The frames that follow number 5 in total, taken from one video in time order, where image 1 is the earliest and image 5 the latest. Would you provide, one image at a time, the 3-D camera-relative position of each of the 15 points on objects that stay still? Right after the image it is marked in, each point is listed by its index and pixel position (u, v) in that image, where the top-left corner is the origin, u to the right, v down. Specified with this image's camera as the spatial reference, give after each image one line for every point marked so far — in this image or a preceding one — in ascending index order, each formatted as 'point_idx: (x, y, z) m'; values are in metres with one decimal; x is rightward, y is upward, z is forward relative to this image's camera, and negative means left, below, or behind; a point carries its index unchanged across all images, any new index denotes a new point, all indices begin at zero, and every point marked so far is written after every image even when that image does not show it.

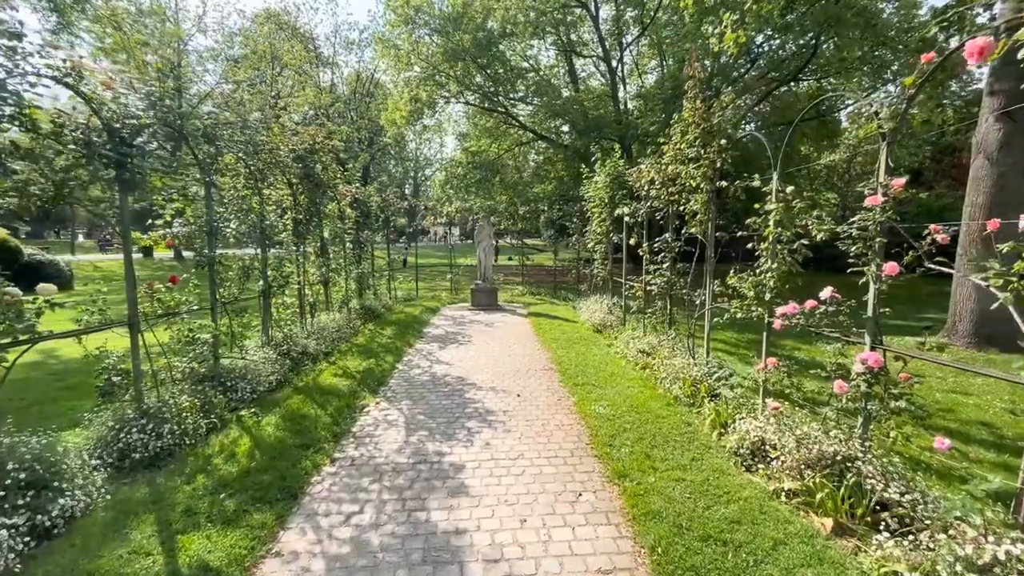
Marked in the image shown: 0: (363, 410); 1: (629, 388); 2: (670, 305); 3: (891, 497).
0: (-1.4, -1.2, +4.6) m
1: (+1.2, -1.1, +5.0) m
2: (+2.0, -0.2, +6.0) m
3: (+2.0, -1.1, +2.6) m
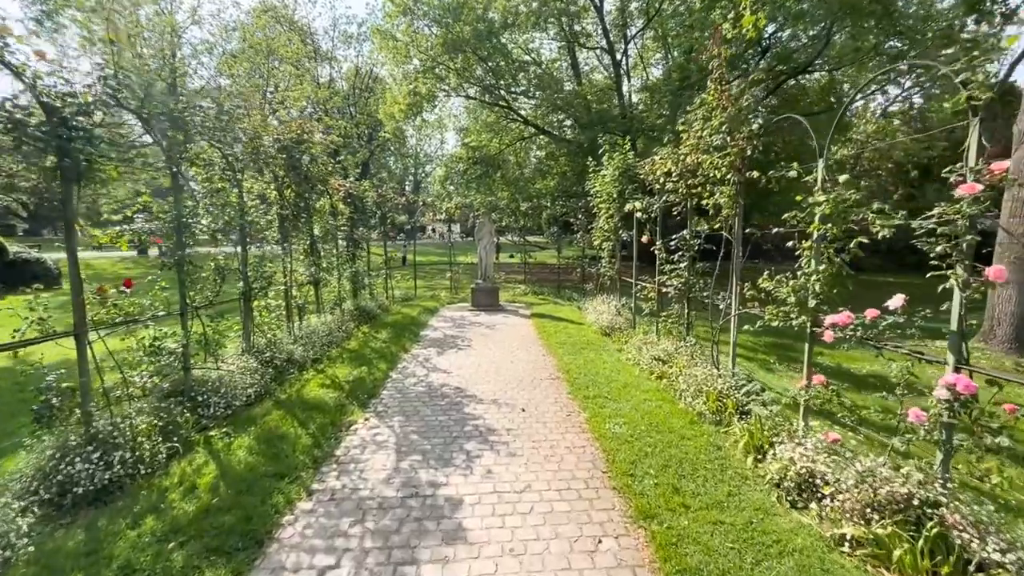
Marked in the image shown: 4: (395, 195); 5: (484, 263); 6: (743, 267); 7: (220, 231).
0: (-1.4, -1.2, +4.1) m
1: (+1.3, -1.1, +4.6) m
2: (+2.0, -0.2, +5.5) m
3: (+2.1, -1.2, +2.1) m
4: (-3.0, +2.4, +12.3) m
5: (-0.6, +0.6, +10.9) m
6: (+2.1, +0.2, +4.3) m
7: (-2.9, +0.6, +4.8) m
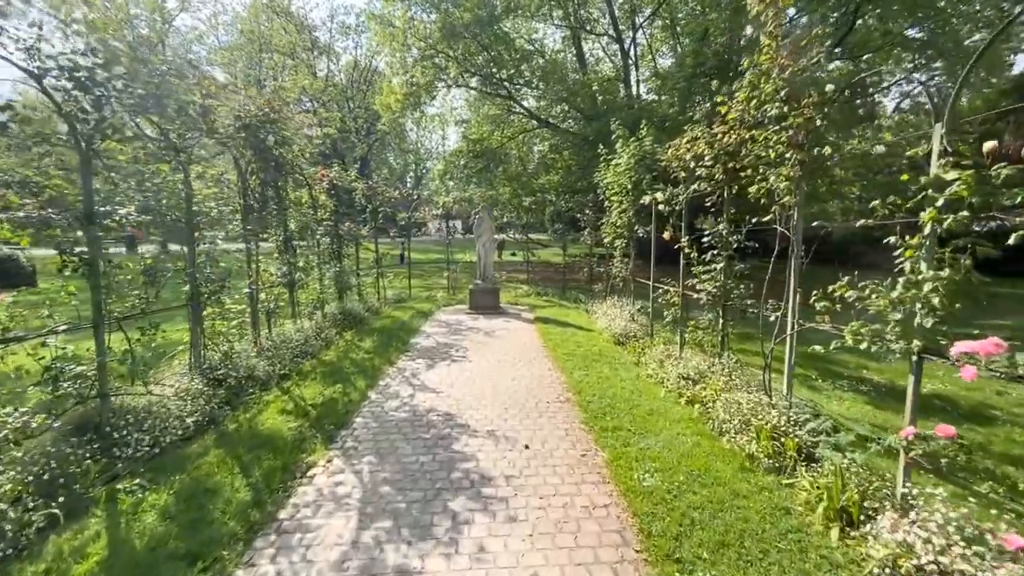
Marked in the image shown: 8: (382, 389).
0: (-1.4, -1.3, +3.2) m
1: (+1.3, -1.1, +3.7) m
2: (+2.0, -0.3, +4.6) m
3: (+2.1, -1.2, +1.2) m
4: (-2.9, +2.4, +11.5) m
5: (-0.6, +0.5, +10.0) m
6: (+2.1, +0.1, +3.4) m
7: (-2.9, +0.5, +3.9) m
8: (-1.3, -1.1, +5.0) m
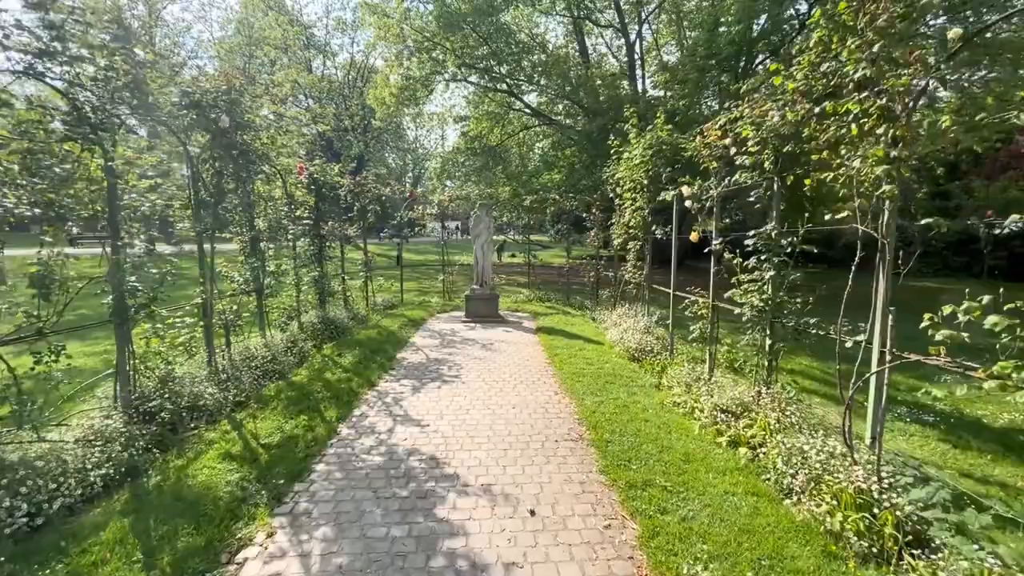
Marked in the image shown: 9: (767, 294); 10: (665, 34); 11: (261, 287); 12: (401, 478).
0: (-1.4, -1.3, +2.4) m
1: (+1.3, -1.2, +2.8) m
2: (+2.0, -0.4, +3.8) m
3: (+2.1, -1.3, +0.3) m
4: (-2.9, +2.3, +10.6) m
5: (-0.6, +0.4, +9.1) m
6: (+2.1, 0.0, +2.6) m
7: (-2.9, +0.4, +3.0) m
8: (-1.3, -1.1, +4.1) m
9: (+1.9, 0.0, +3.6) m
10: (+6.1, +10.2, +19.0) m
11: (-3.0, 0.0, +5.6) m
12: (-0.7, -1.3, +3.2) m
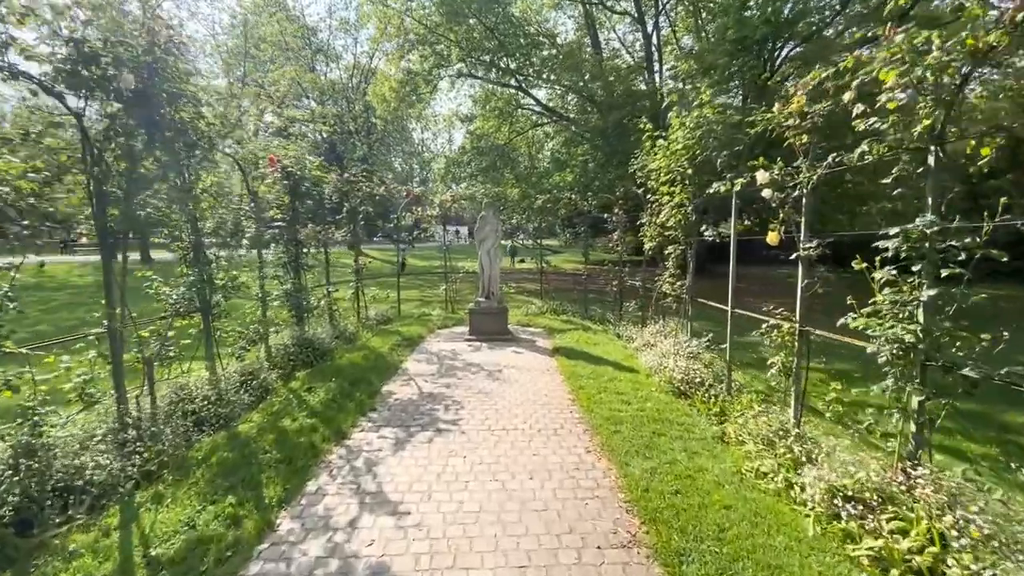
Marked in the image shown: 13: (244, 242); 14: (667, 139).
0: (-1.3, -1.5, +1.1) m
1: (+1.4, -1.4, +1.5) m
2: (+2.1, -0.5, +2.5) m
3: (+2.1, -1.4, -1.0) m
4: (-2.7, +2.0, +9.4) m
5: (-0.4, +0.2, +7.9) m
6: (+2.2, -0.1, +1.3) m
7: (-2.8, +0.3, +1.8) m
8: (-1.2, -1.3, +2.9) m
9: (+2.0, -0.2, +2.3) m
10: (+6.4, +9.9, +17.7) m
11: (-2.8, -0.2, +4.4) m
12: (-0.6, -1.4, +1.9) m
13: (-2.9, +0.5, +5.1) m
14: (+1.9, +1.8, +5.9) m
